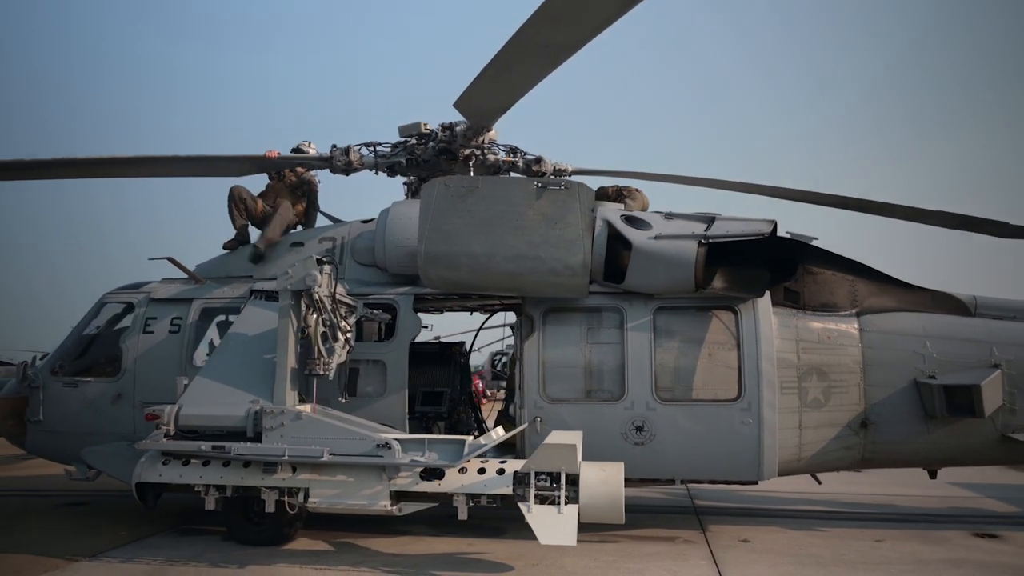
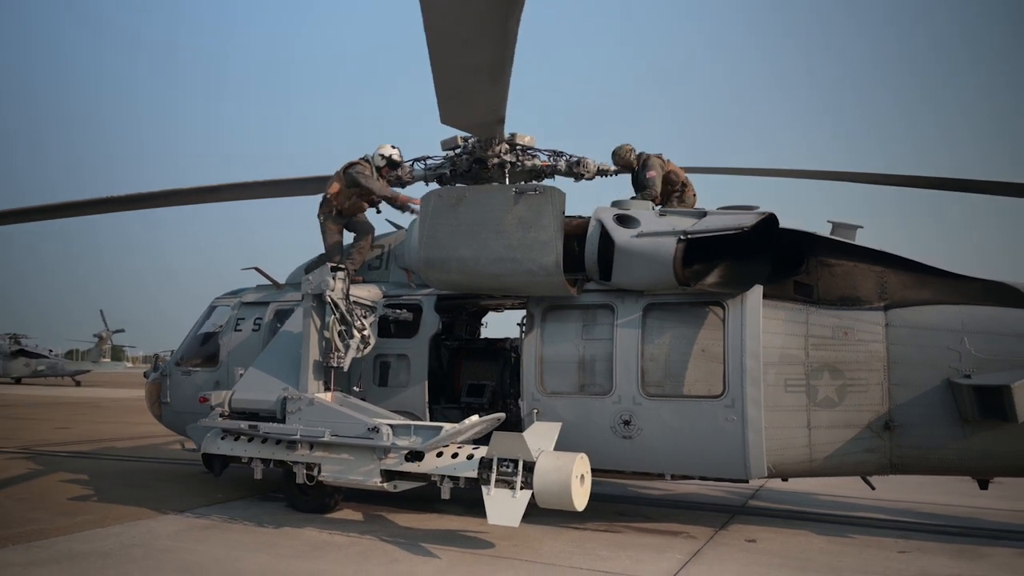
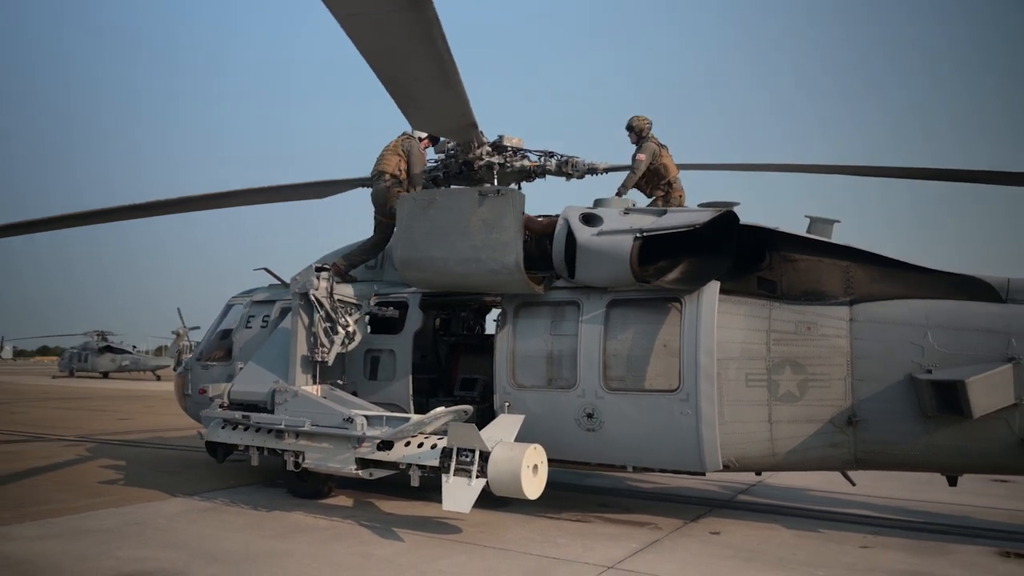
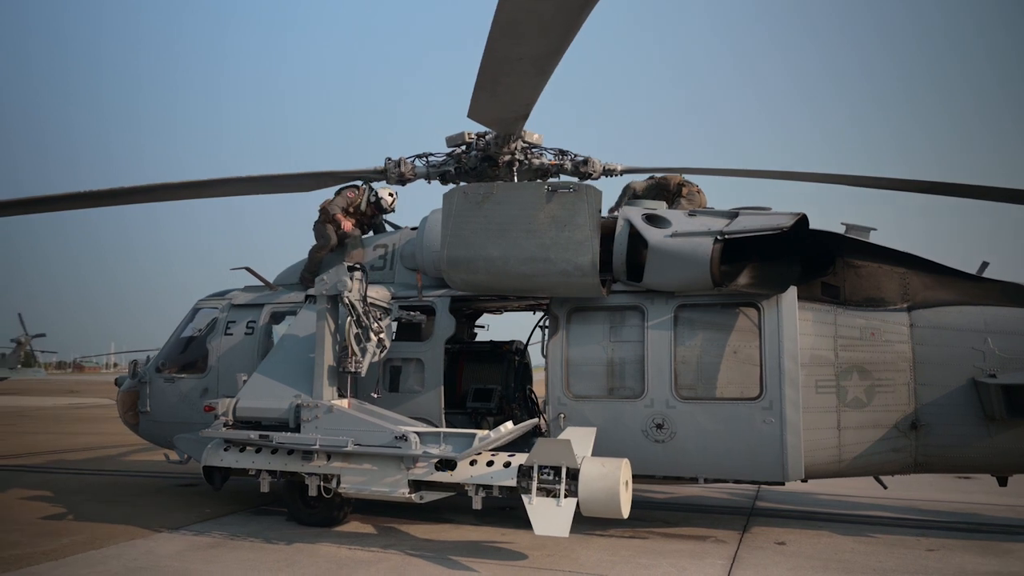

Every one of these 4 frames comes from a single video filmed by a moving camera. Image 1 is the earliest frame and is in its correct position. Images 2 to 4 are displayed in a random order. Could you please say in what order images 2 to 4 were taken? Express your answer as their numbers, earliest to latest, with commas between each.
4, 2, 3
